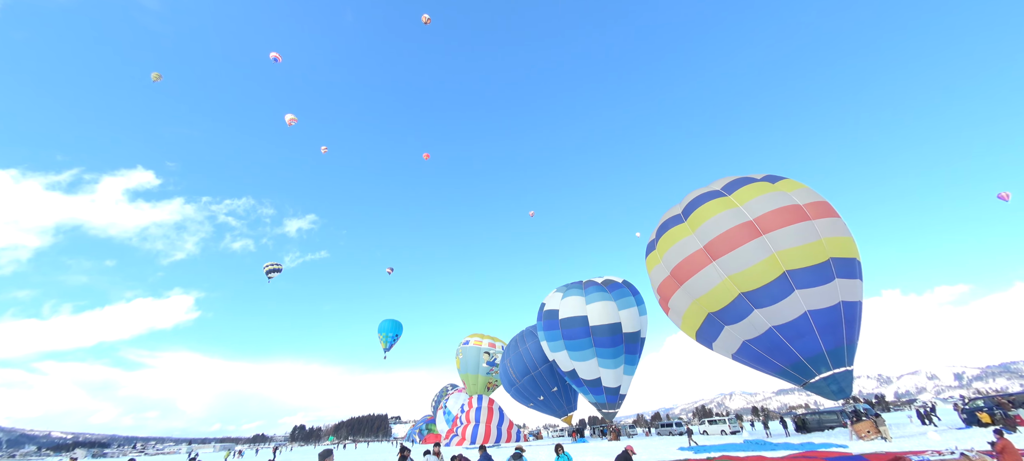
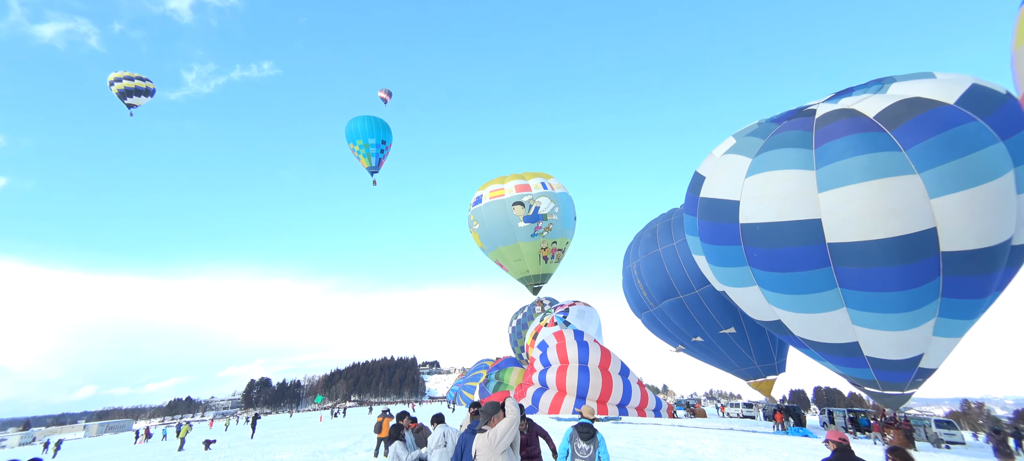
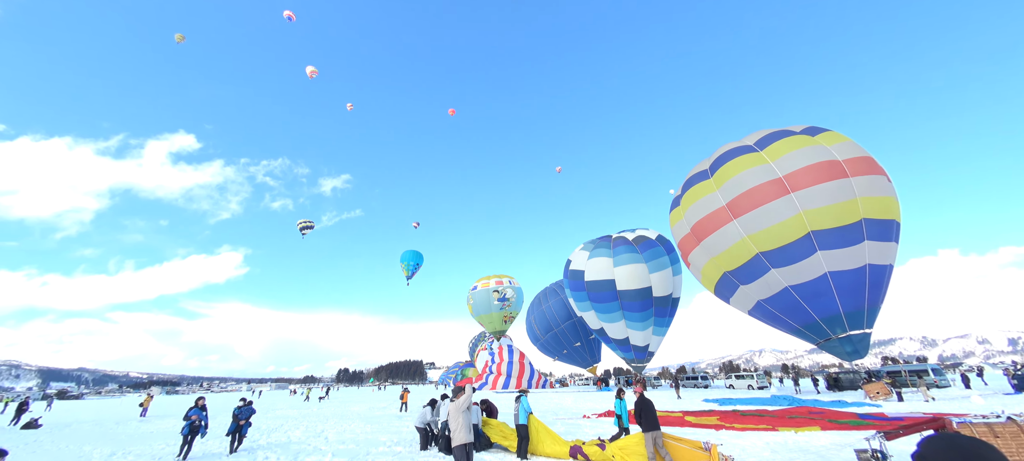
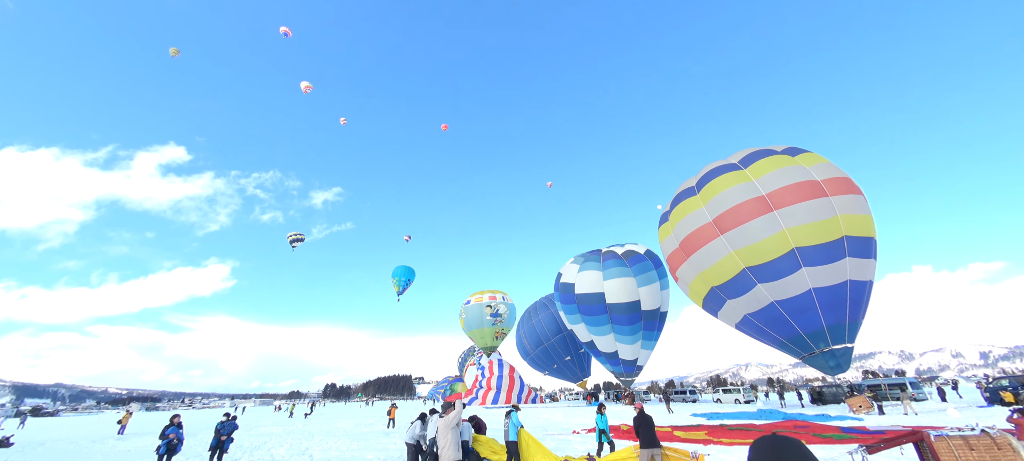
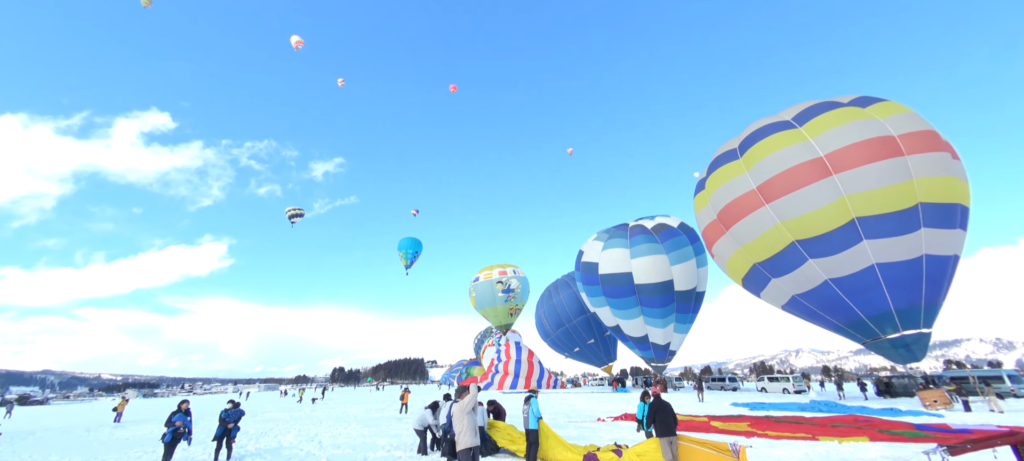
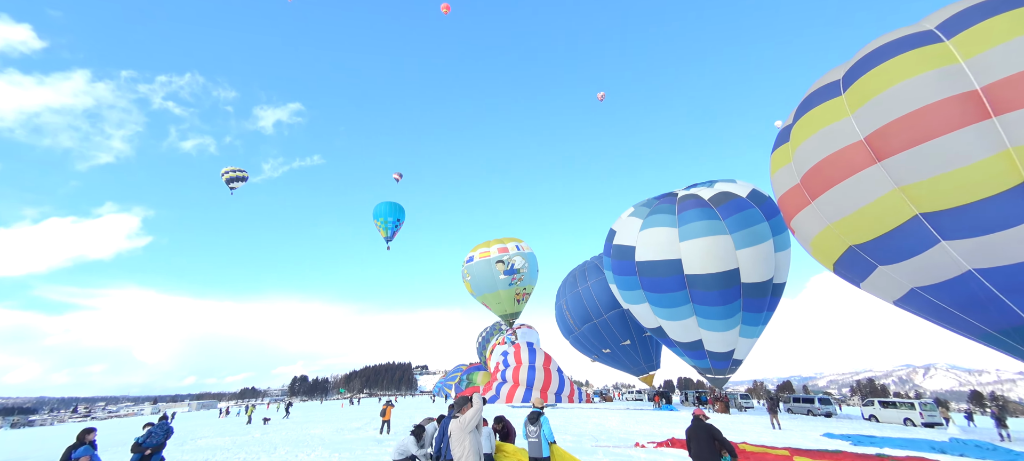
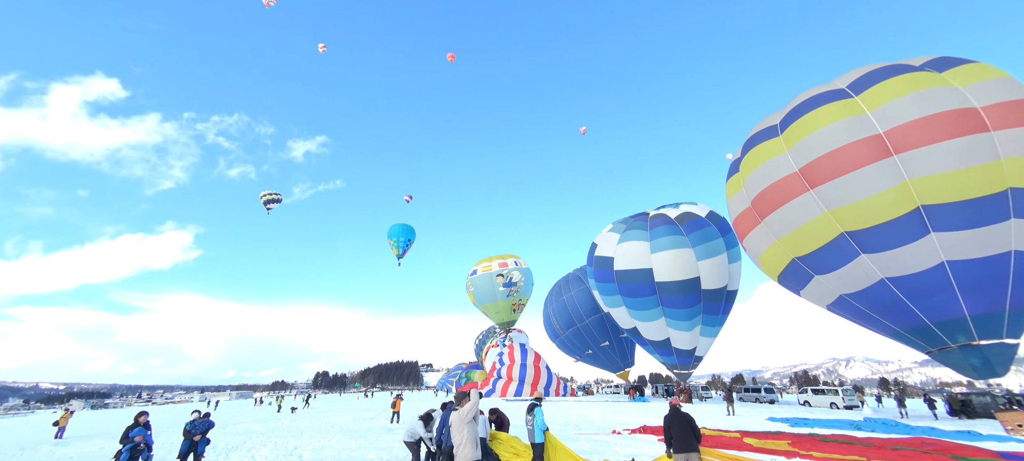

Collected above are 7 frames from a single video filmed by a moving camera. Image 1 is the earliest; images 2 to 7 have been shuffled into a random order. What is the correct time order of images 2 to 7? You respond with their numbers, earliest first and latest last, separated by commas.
4, 3, 5, 7, 6, 2
